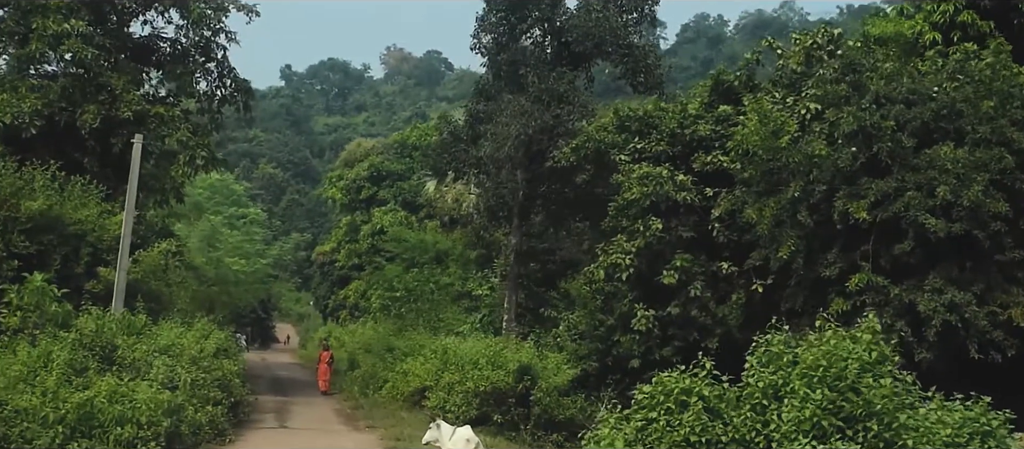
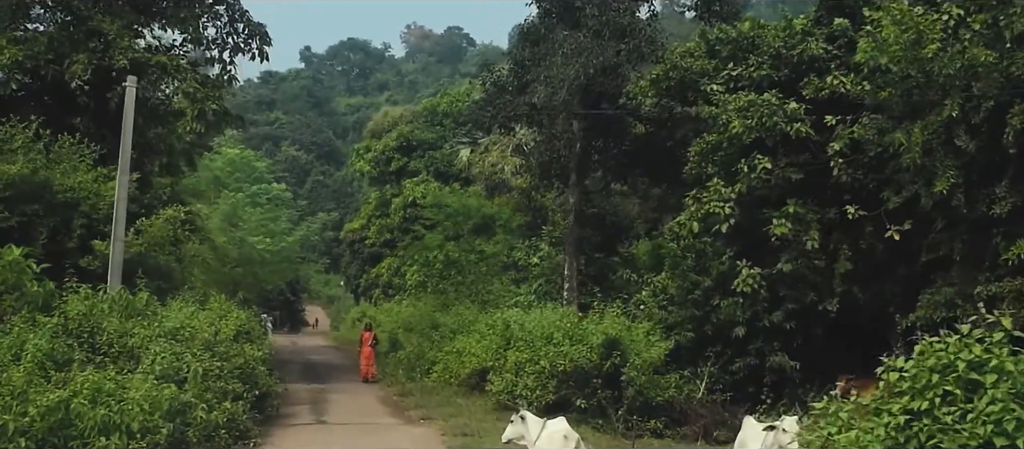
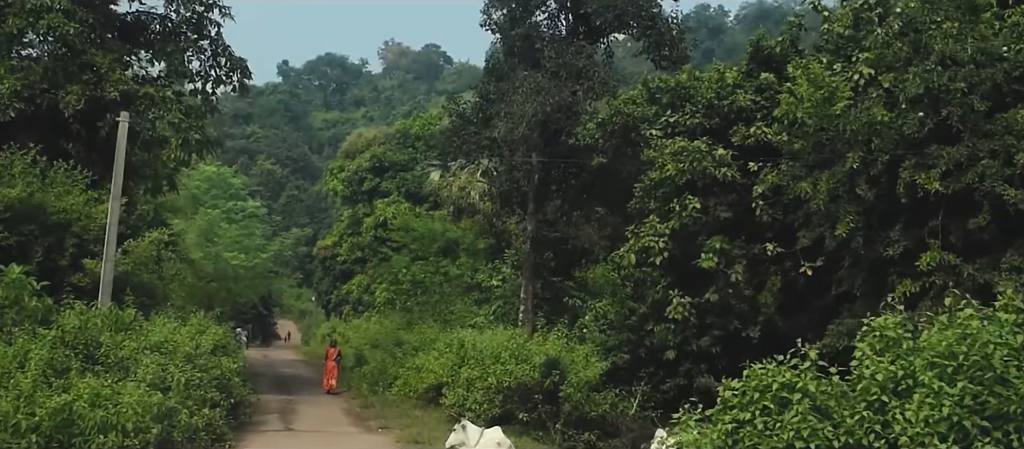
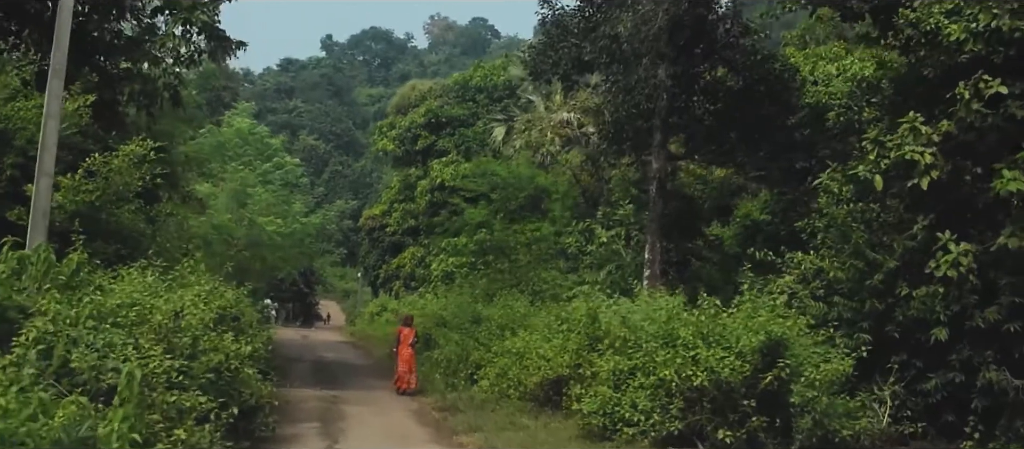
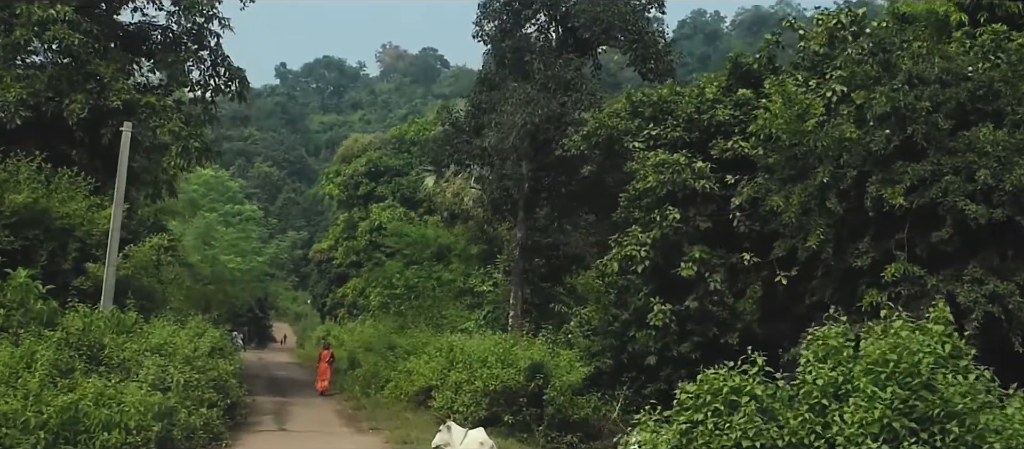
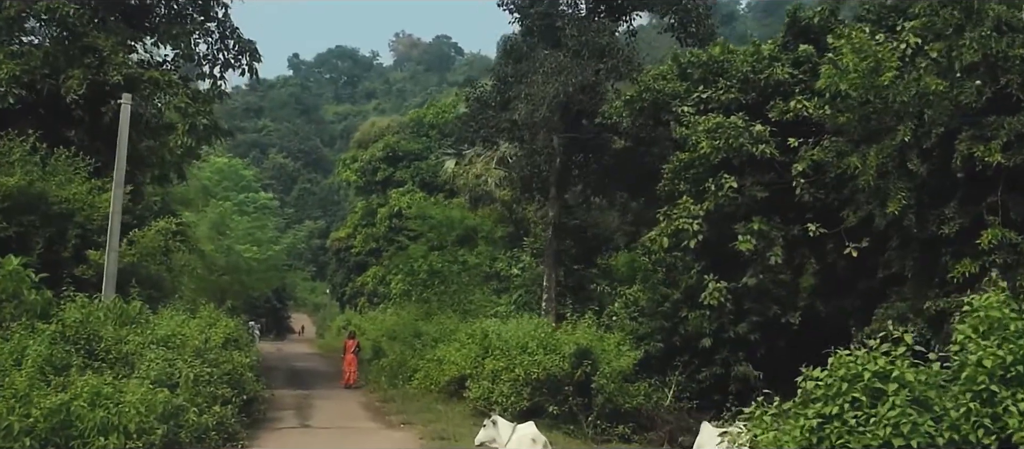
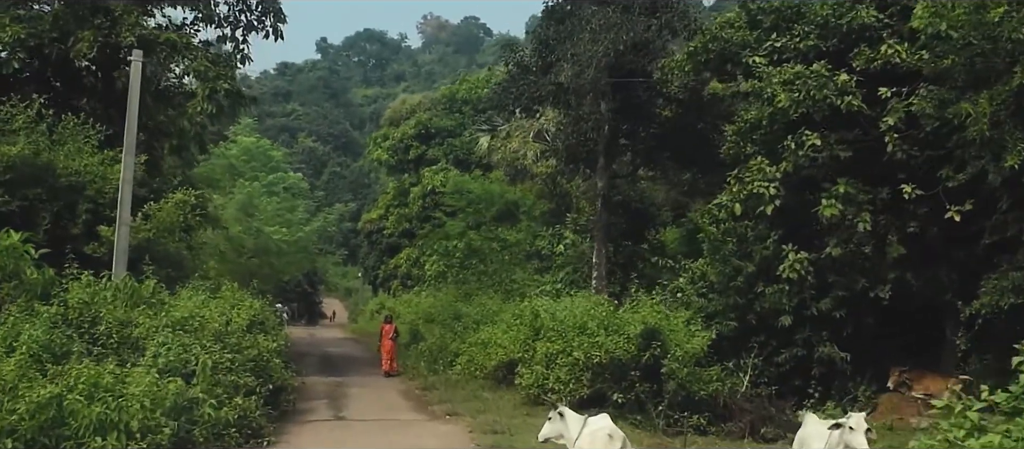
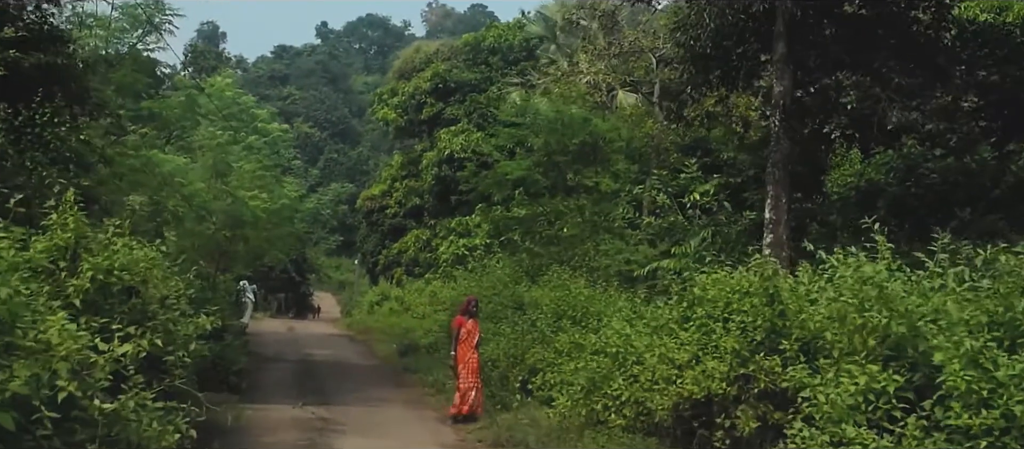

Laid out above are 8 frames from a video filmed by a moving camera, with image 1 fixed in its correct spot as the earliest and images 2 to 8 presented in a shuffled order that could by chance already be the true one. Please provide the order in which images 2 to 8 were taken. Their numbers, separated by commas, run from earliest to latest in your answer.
5, 3, 6, 2, 7, 4, 8
